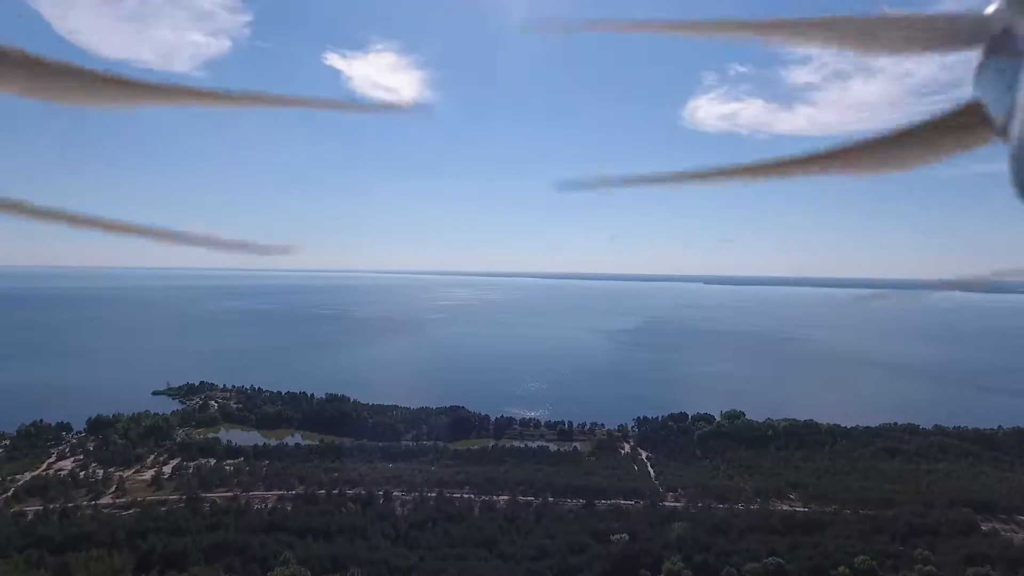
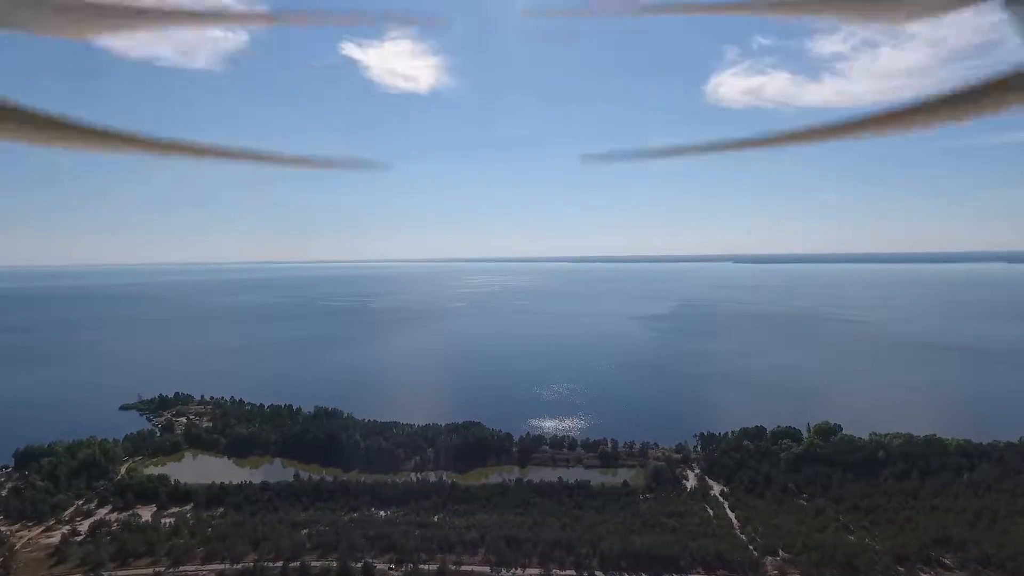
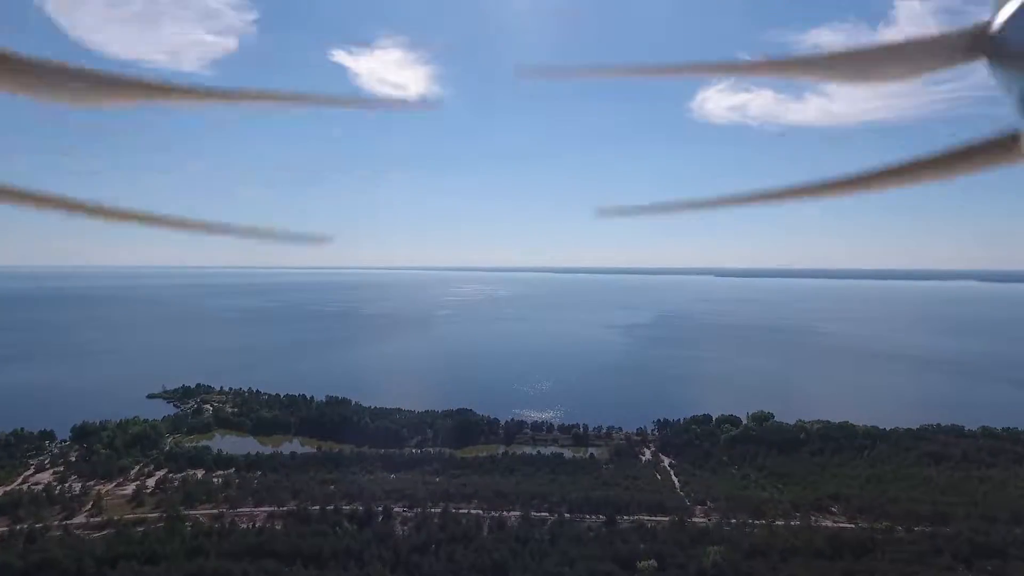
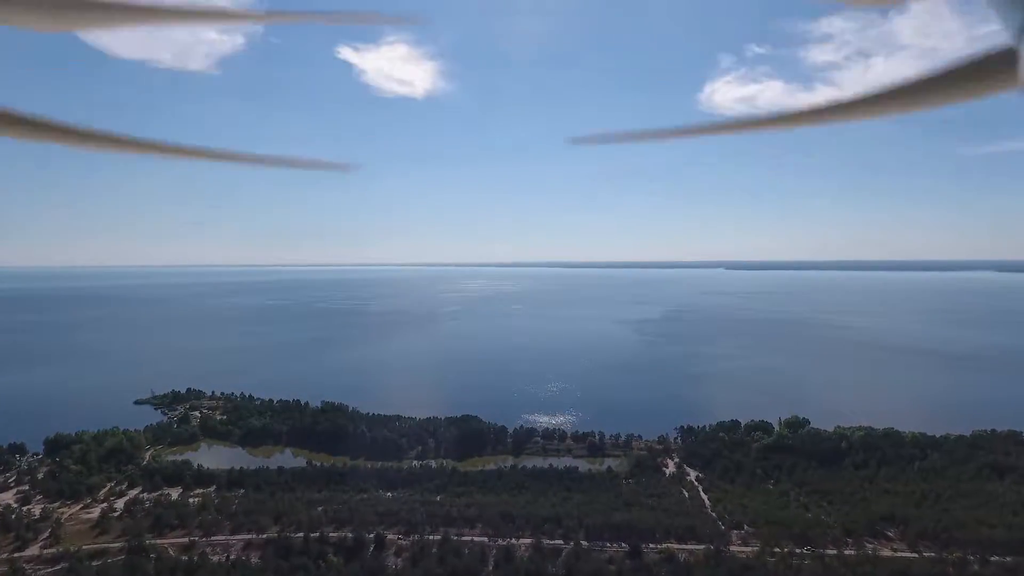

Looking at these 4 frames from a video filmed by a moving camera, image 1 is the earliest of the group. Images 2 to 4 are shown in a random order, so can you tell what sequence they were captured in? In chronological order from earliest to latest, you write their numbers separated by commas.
3, 4, 2
